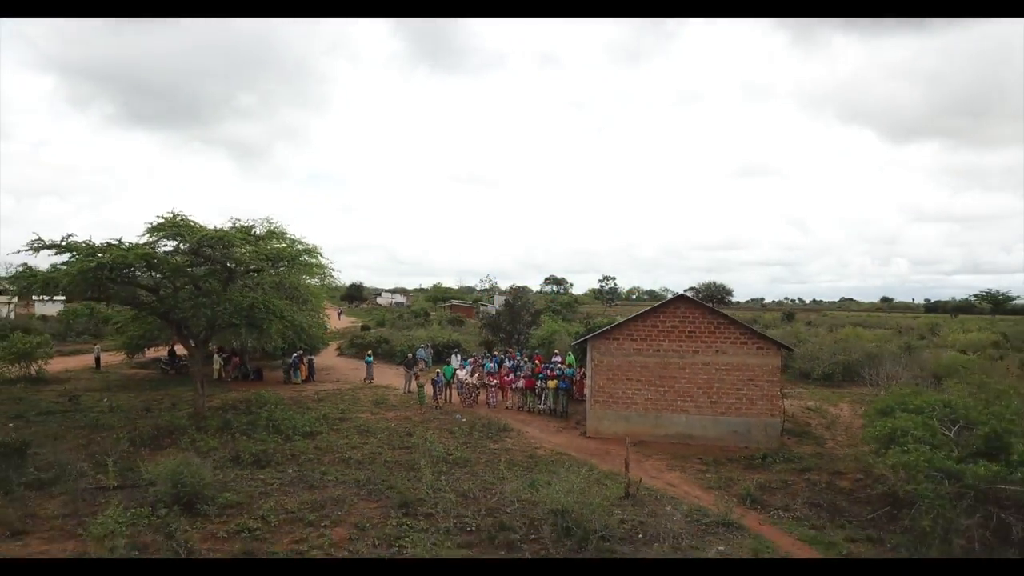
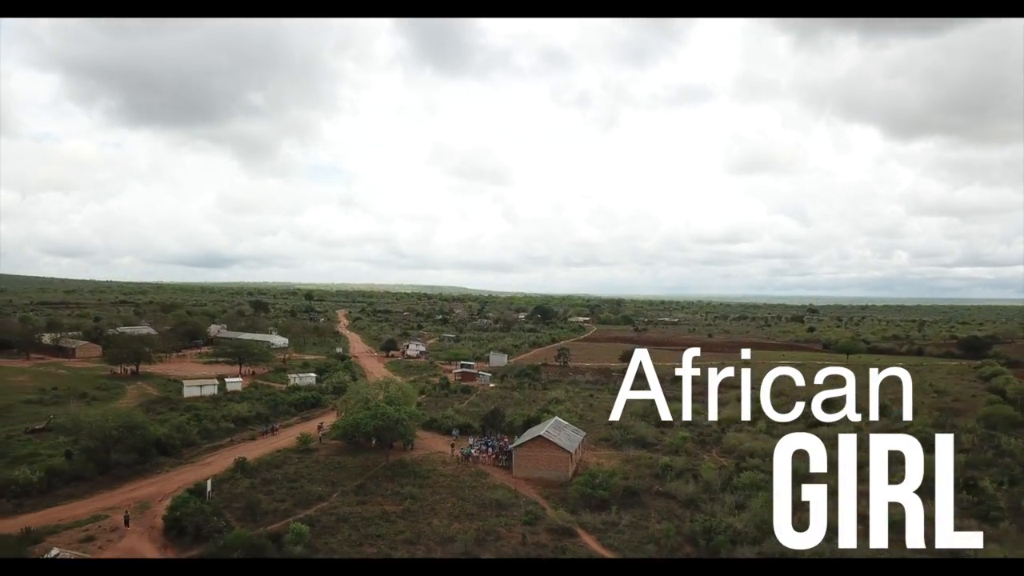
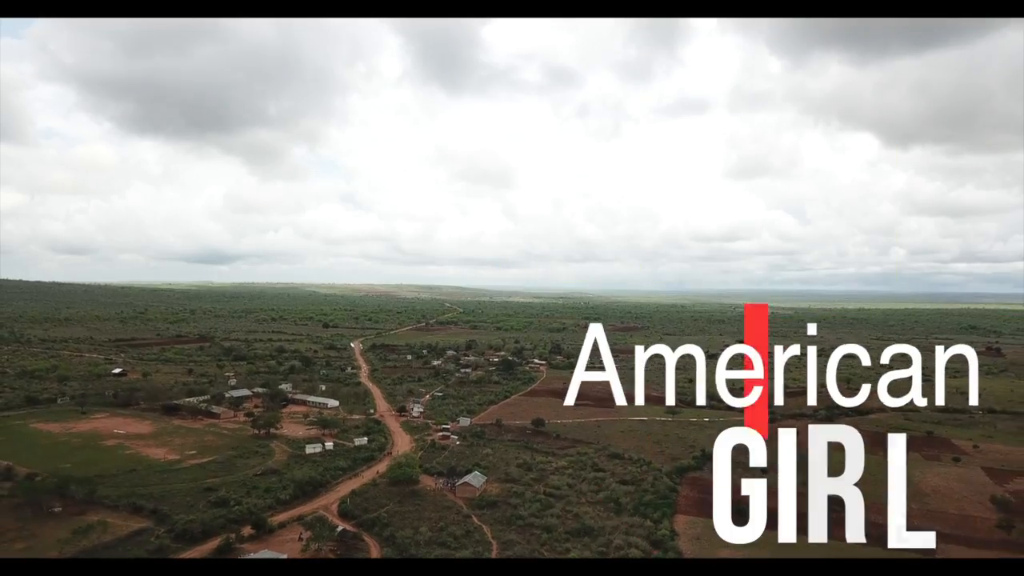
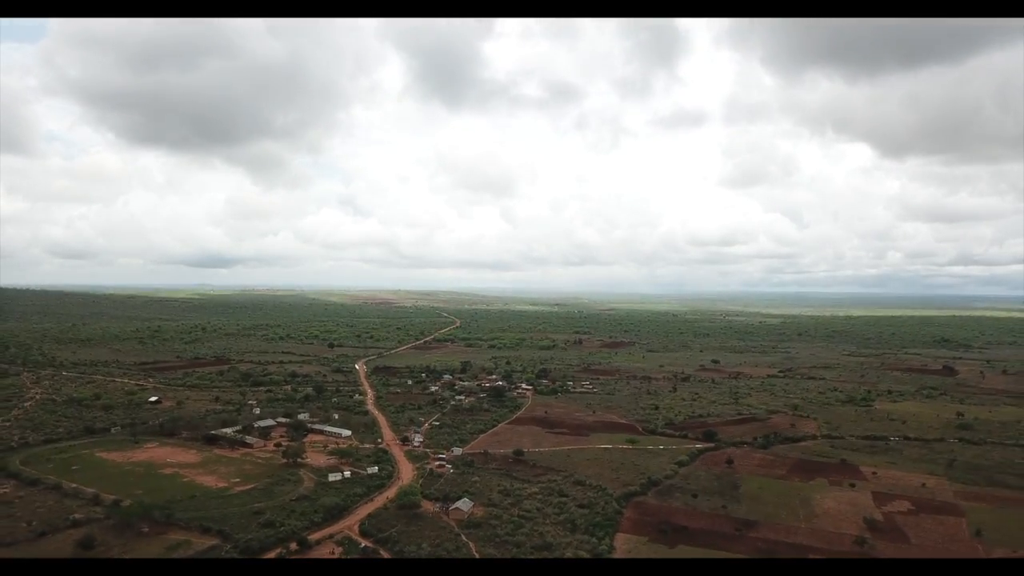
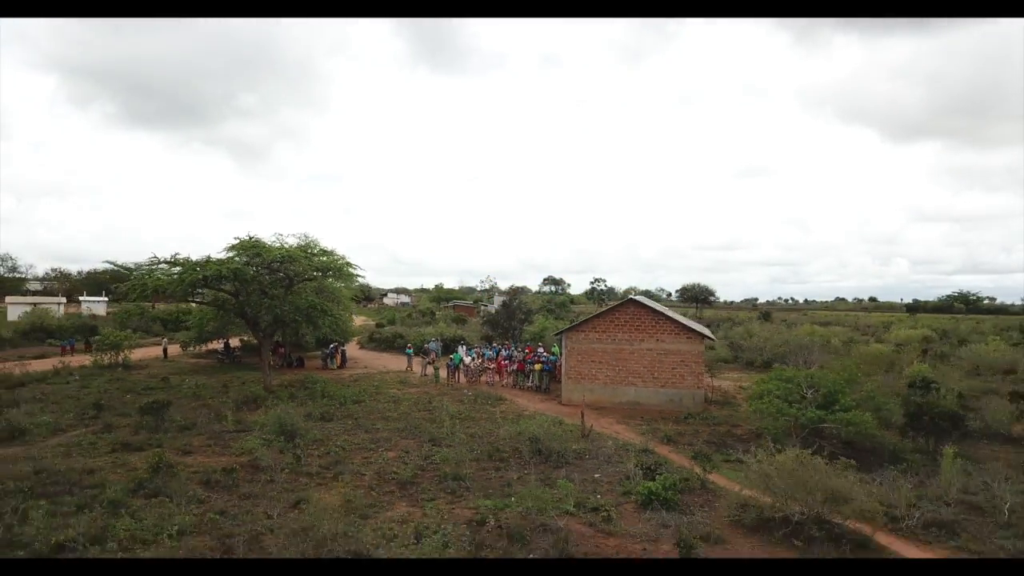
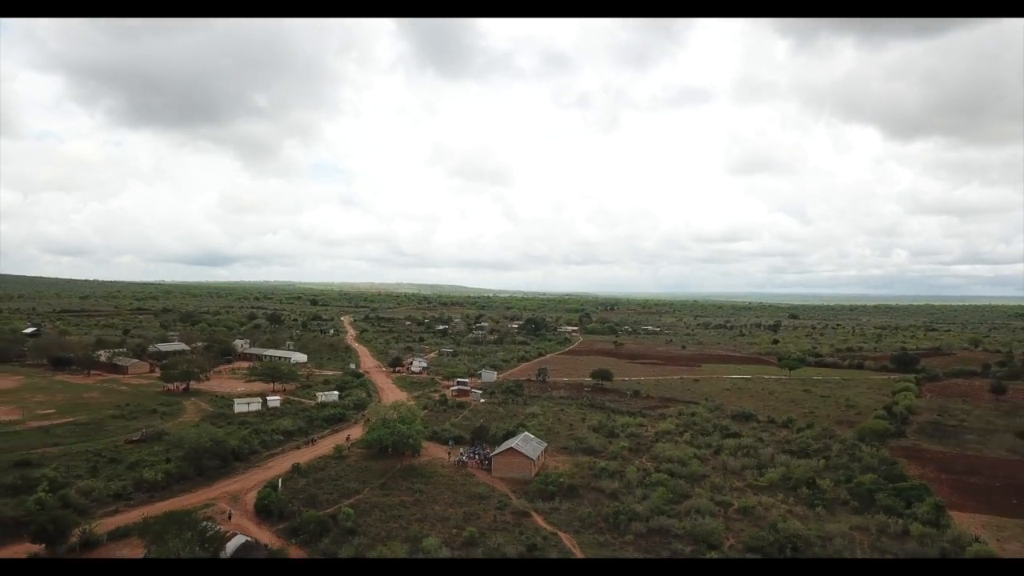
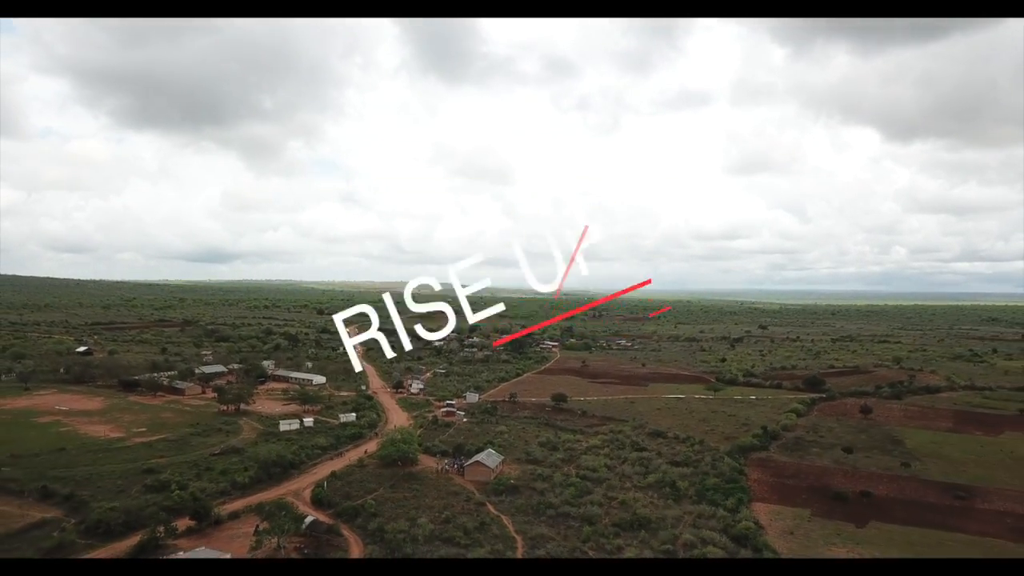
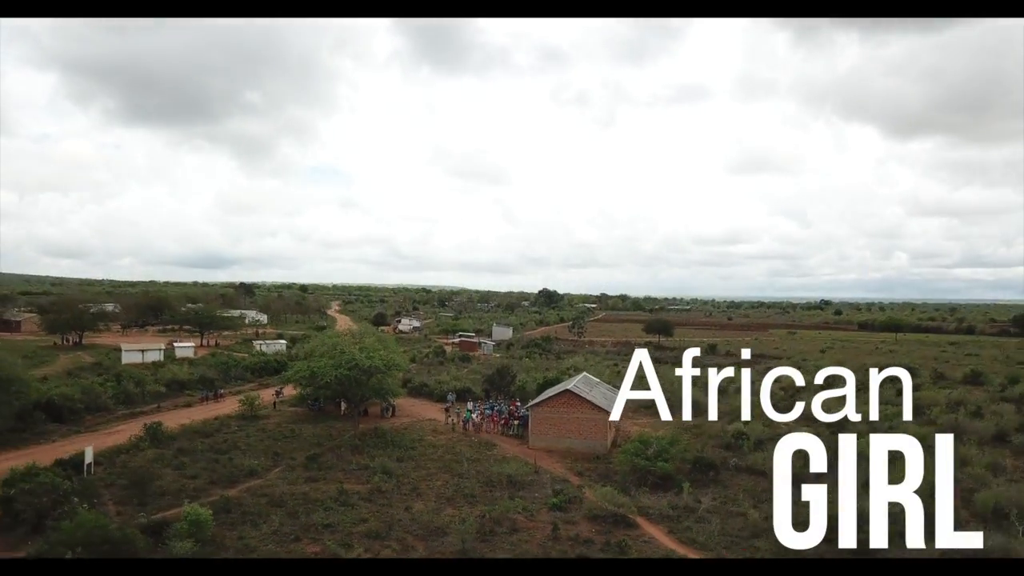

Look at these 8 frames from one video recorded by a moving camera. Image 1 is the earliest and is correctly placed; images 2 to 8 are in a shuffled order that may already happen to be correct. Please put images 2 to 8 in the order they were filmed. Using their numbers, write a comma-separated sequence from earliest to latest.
5, 8, 2, 6, 7, 3, 4
